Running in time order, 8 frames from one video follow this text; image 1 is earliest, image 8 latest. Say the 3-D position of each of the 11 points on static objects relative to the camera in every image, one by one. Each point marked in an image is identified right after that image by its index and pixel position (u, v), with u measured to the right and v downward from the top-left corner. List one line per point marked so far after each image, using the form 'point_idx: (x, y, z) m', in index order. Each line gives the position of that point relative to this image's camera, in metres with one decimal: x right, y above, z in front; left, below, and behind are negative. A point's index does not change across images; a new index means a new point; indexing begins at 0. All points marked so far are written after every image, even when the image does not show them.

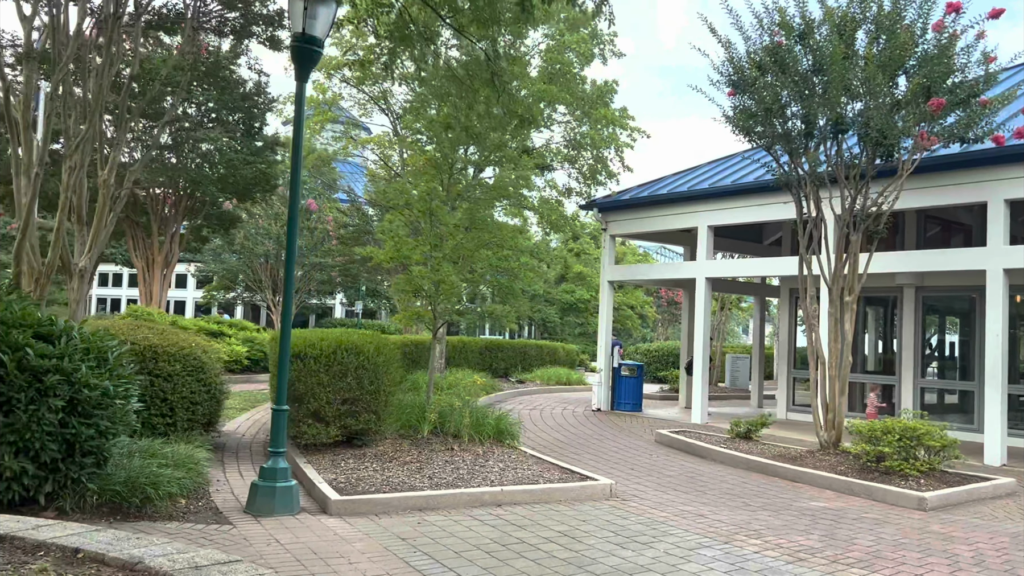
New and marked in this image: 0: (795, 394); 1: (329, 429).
0: (+4.9, -1.9, +14.9) m
1: (-1.8, -1.3, +8.1) m
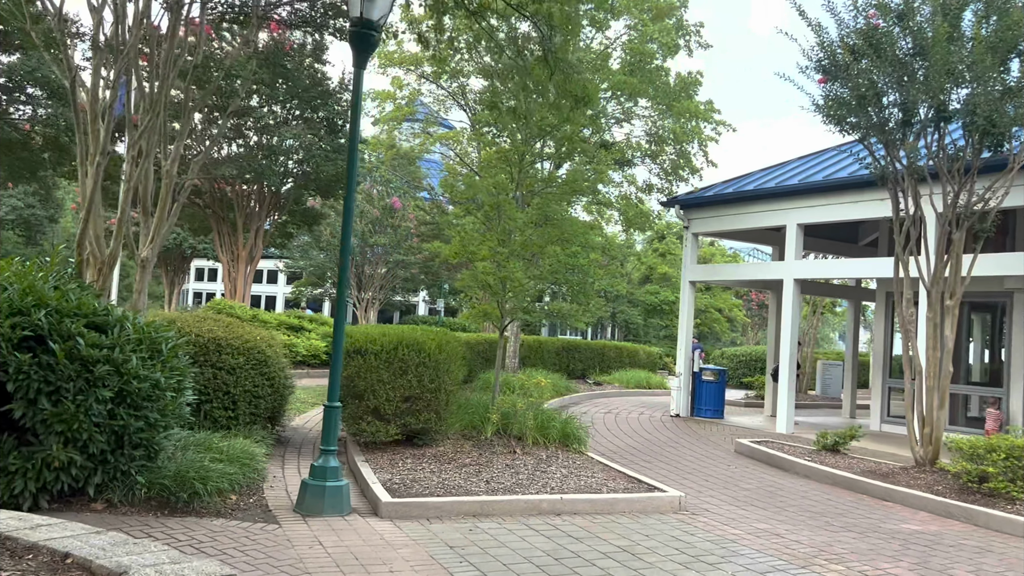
0: (+6.2, -1.9, +14.0) m
1: (-1.2, -1.3, +7.9) m
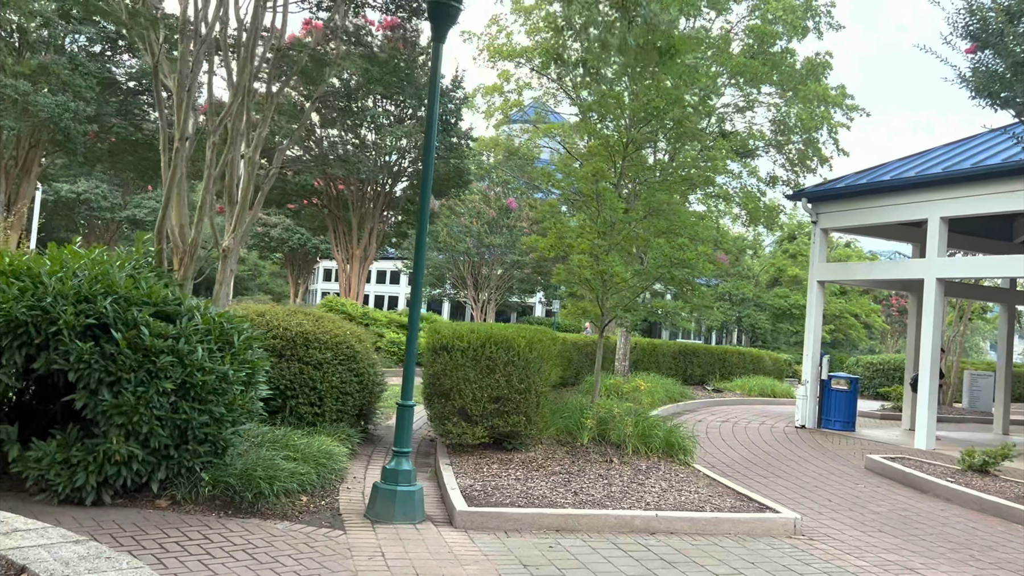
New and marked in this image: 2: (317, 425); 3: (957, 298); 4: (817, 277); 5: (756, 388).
0: (+7.8, -1.9, +12.4) m
1: (-0.3, -1.2, +7.5) m
2: (-1.8, -1.3, +7.8) m
3: (+7.4, -0.2, +14.2) m
4: (+4.9, +0.2, +13.8) m
5: (+5.5, -2.2, +19.1) m
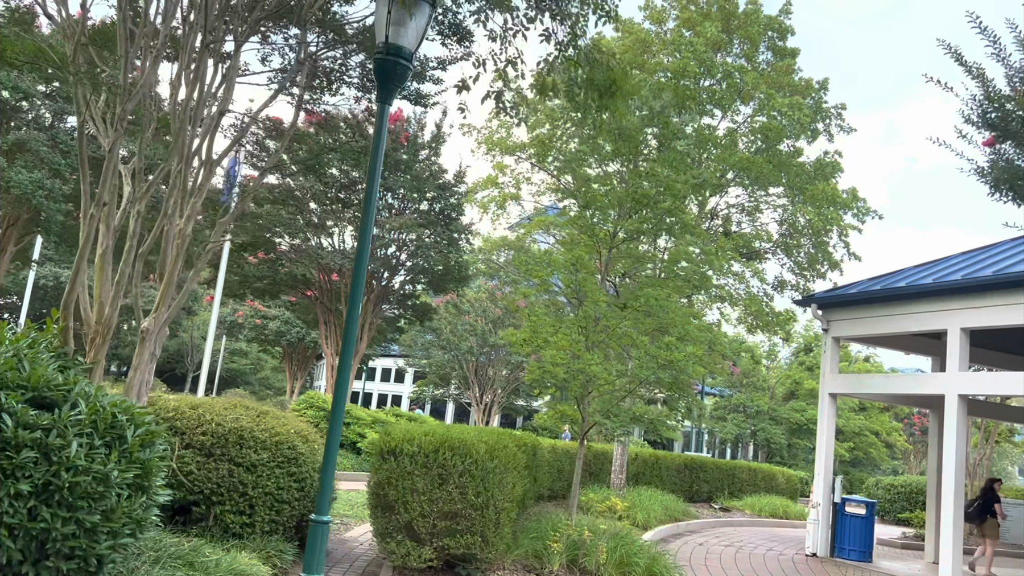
0: (+7.5, -3.5, +11.0) m
1: (-0.7, -2.0, +6.4) m
2: (-2.2, -2.0, +6.8) m
3: (+7.2, -2.0, +13.1) m
4: (+4.7, -1.5, +12.8) m
5: (+5.3, -4.6, +17.8) m
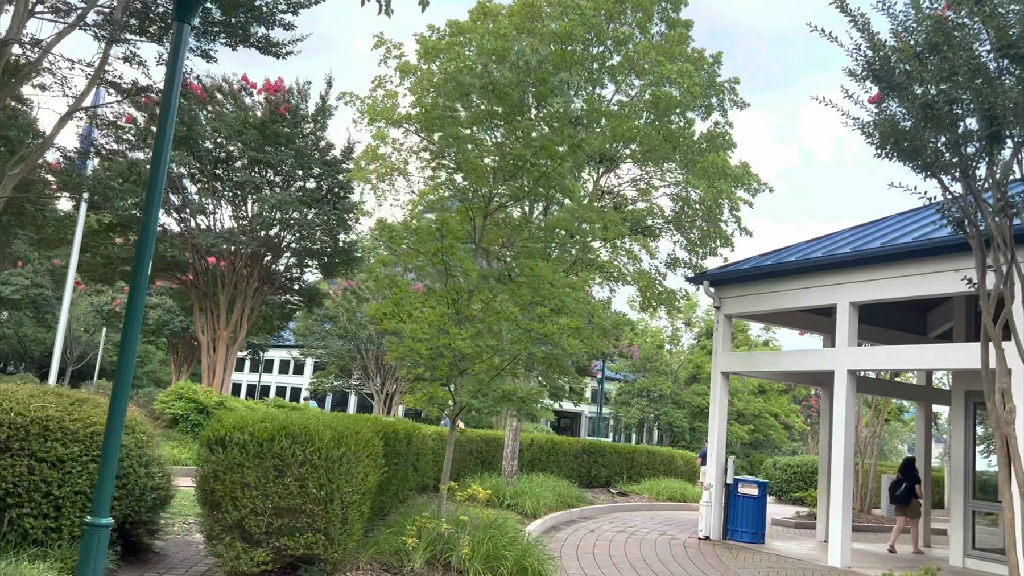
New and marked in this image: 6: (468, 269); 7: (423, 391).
0: (+6.0, -3.2, +11.0) m
1: (-1.7, -1.7, +5.6) m
2: (-3.2, -1.8, +5.9) m
3: (+5.4, -1.6, +13.0) m
4: (+3.0, -1.2, +12.4) m
5: (+3.1, -4.2, +17.5) m
6: (-0.4, +0.2, +7.3) m
7: (-0.8, -0.9, +7.8) m
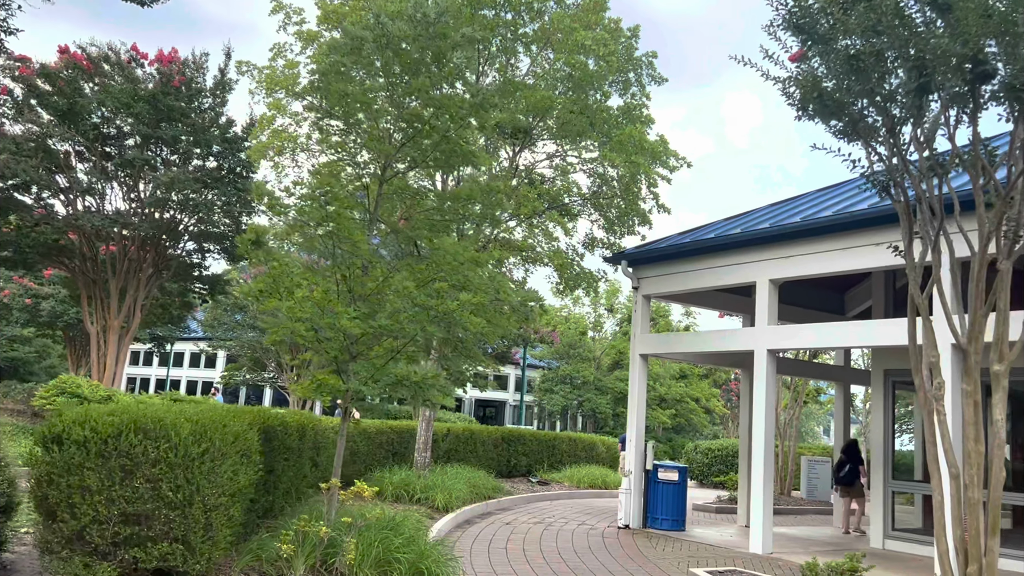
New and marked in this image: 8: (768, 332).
0: (+4.9, -2.9, +10.9) m
1: (-2.3, -1.6, +4.8) m
2: (-3.8, -1.6, +4.9) m
3: (+4.1, -1.3, +12.8) m
4: (+1.8, -0.9, +12.0) m
5: (+1.5, -3.8, +17.1) m
6: (-1.2, +0.4, +6.6) m
7: (-1.6, -0.7, +7.0) m
8: (+3.1, -0.5, +10.2) m
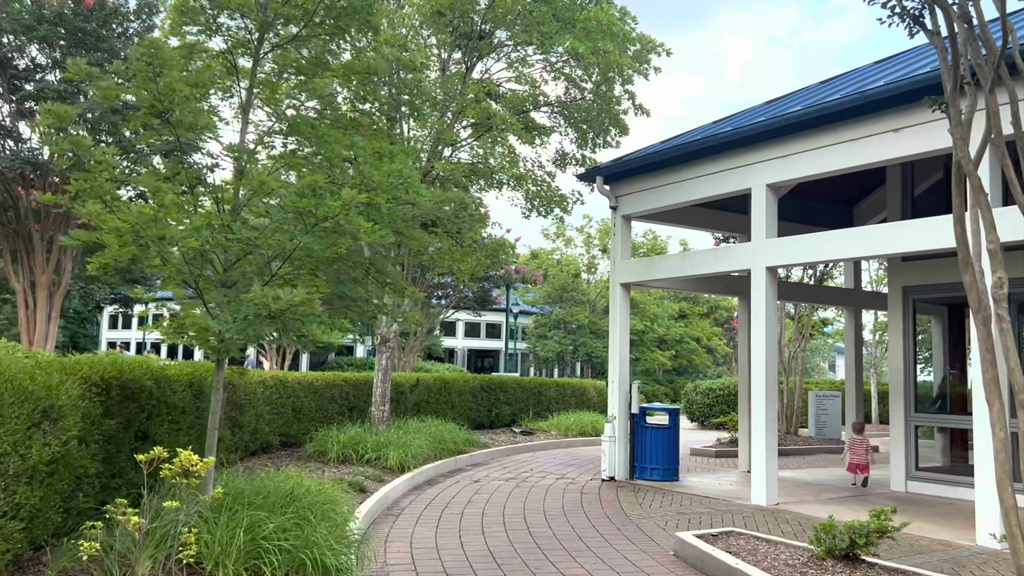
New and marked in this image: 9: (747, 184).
0: (+4.5, -1.8, +9.5) m
1: (-2.8, -1.2, +3.3) m
2: (-4.3, -1.3, +3.5) m
3: (+3.7, -0.2, +11.2) m
4: (+1.3, +0.1, +10.5) m
5: (+1.1, -2.5, +15.7) m
6: (-1.7, +0.9, +5.0) m
7: (-2.1, -0.2, +5.5) m
8: (+2.6, +0.4, +8.7) m
9: (+2.4, +1.1, +8.9) m
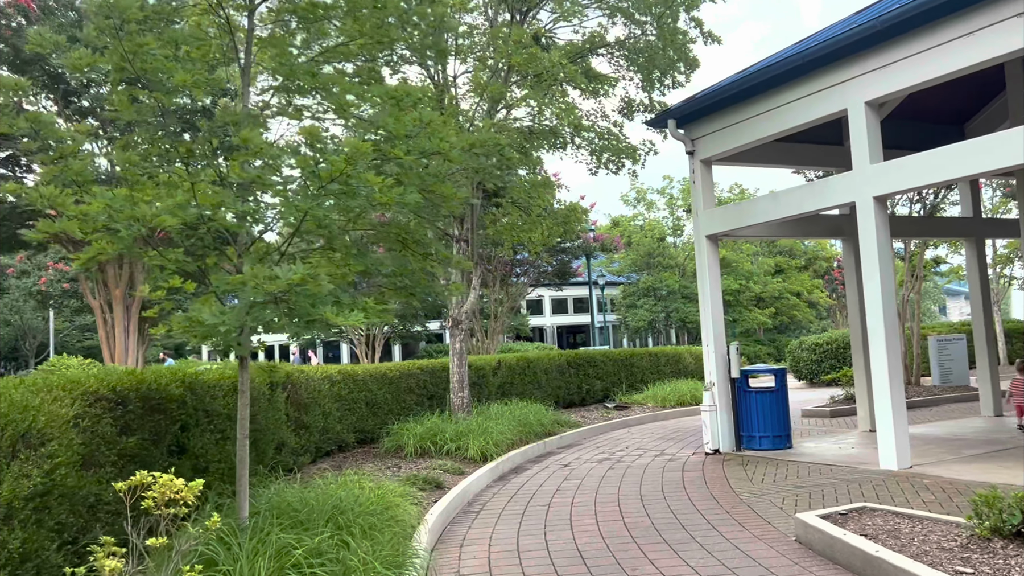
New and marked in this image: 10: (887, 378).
0: (+5.4, -1.0, +8.1) m
1: (-2.5, -1.3, +2.8) m
2: (-4.0, -1.5, +3.1) m
3: (+4.6, +0.6, +10.0) m
4: (+2.1, +0.6, +9.4) m
5: (+2.7, -1.9, +14.7) m
6: (-1.5, +1.0, +4.3) m
7: (-1.7, -0.1, +4.8) m
8: (+3.2, +1.0, +7.5) m
9: (+3.0, +1.7, +7.8) m
10: (+3.2, -0.8, +7.3) m
